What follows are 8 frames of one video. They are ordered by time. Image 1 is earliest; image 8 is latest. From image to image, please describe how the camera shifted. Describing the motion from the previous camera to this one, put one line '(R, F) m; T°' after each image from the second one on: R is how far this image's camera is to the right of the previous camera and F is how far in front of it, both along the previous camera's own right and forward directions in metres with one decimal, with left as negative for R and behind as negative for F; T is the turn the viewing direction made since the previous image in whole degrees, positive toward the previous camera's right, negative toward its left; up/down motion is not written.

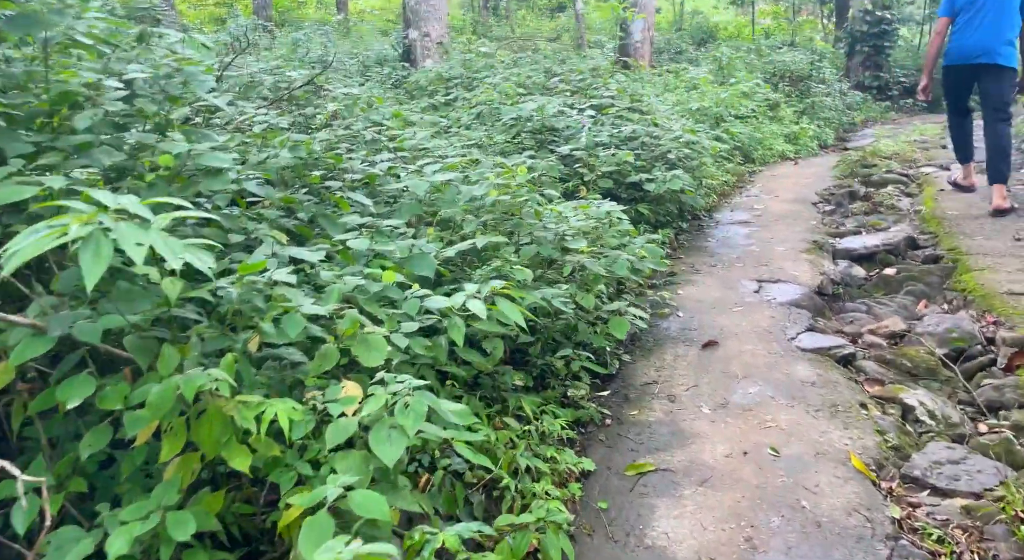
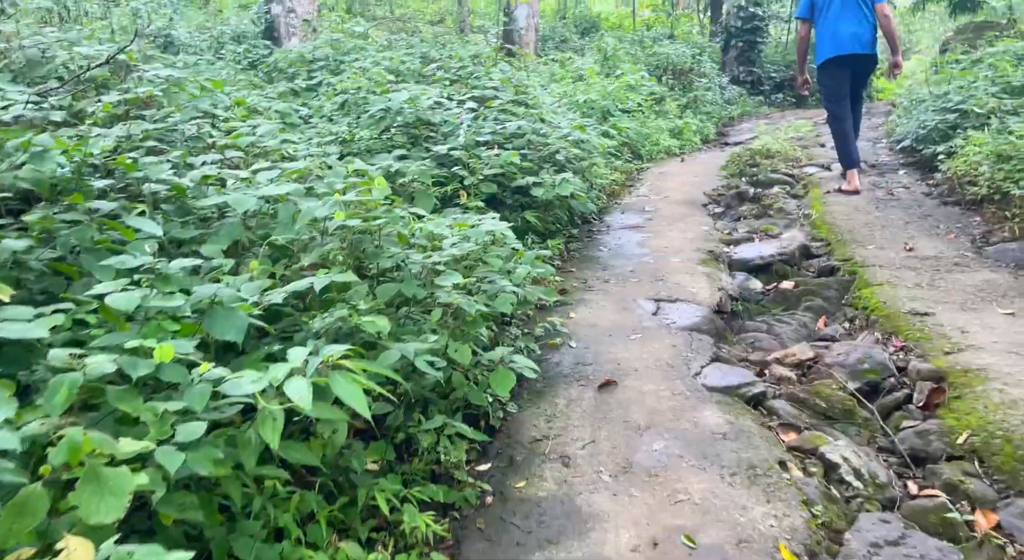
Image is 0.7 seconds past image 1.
(+0.1, +0.5) m; +9°
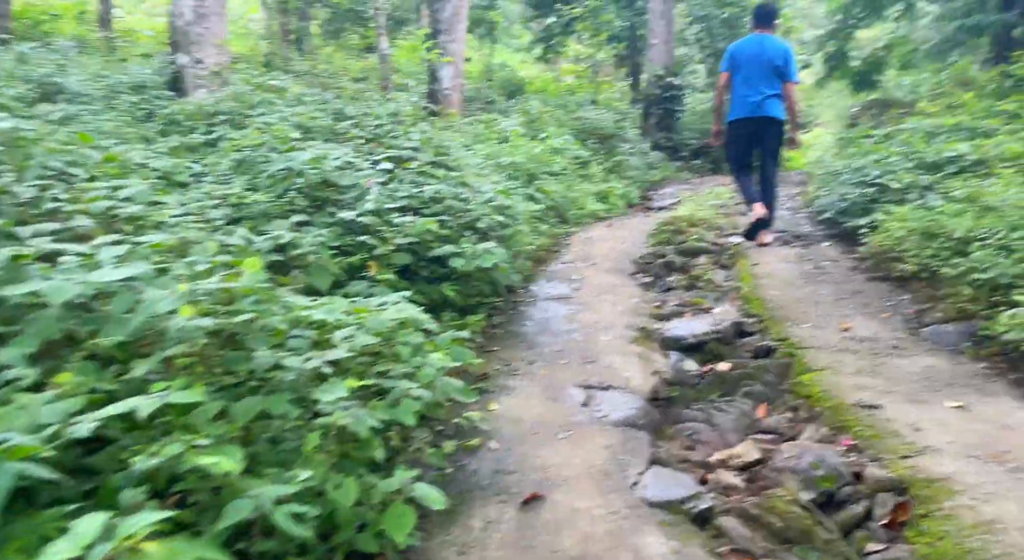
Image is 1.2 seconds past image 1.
(+0.1, +0.4) m; +6°
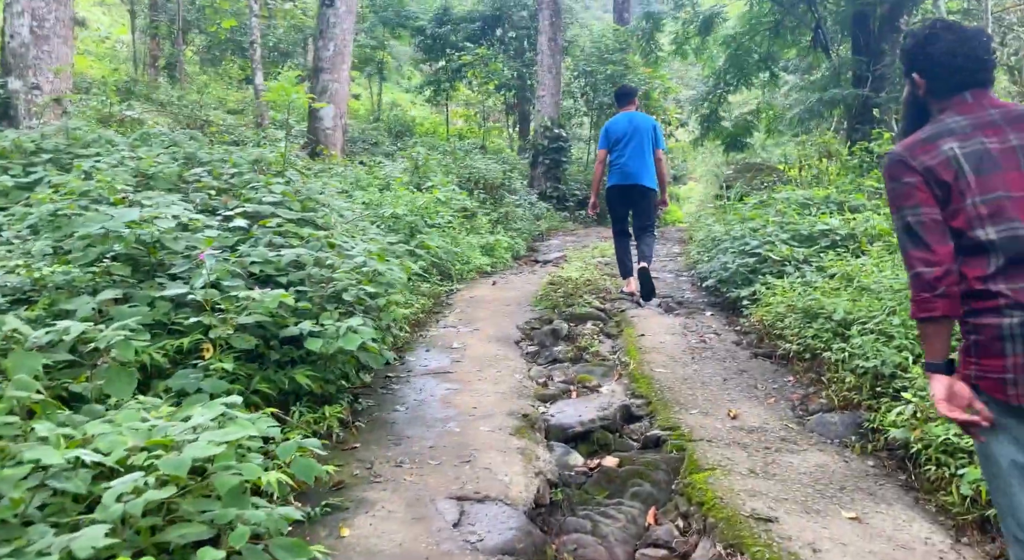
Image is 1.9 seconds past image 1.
(+0.1, +0.4) m; +9°
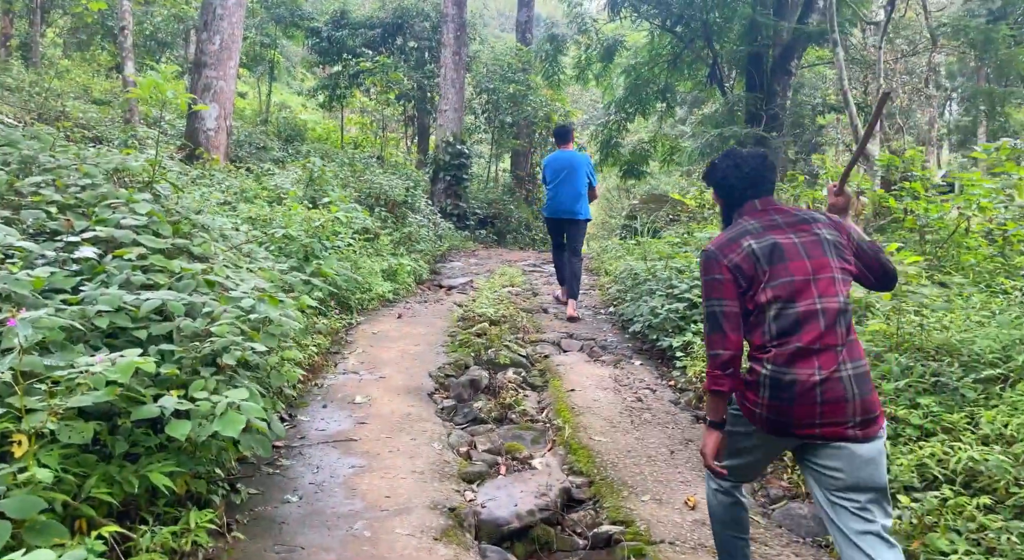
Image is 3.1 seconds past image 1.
(-0.2, +0.7) m; +9°
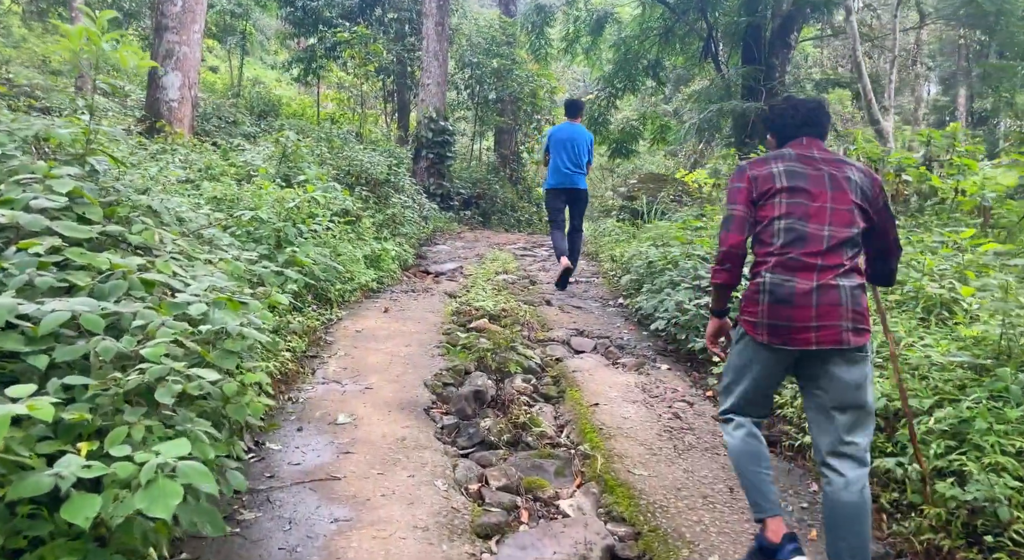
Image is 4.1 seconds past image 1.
(-0.2, +0.8) m; +2°
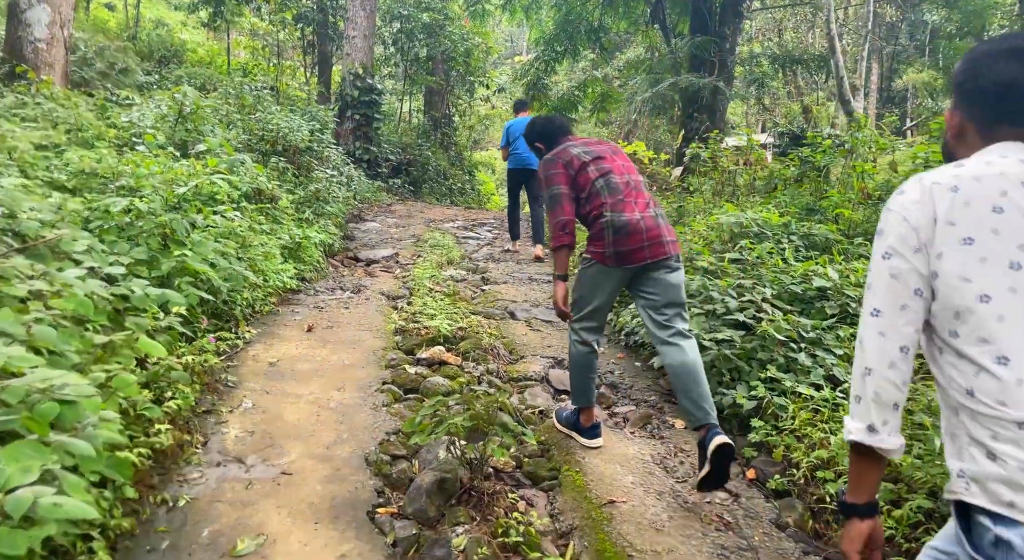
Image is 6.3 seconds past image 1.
(-0.3, +1.2) m; +6°
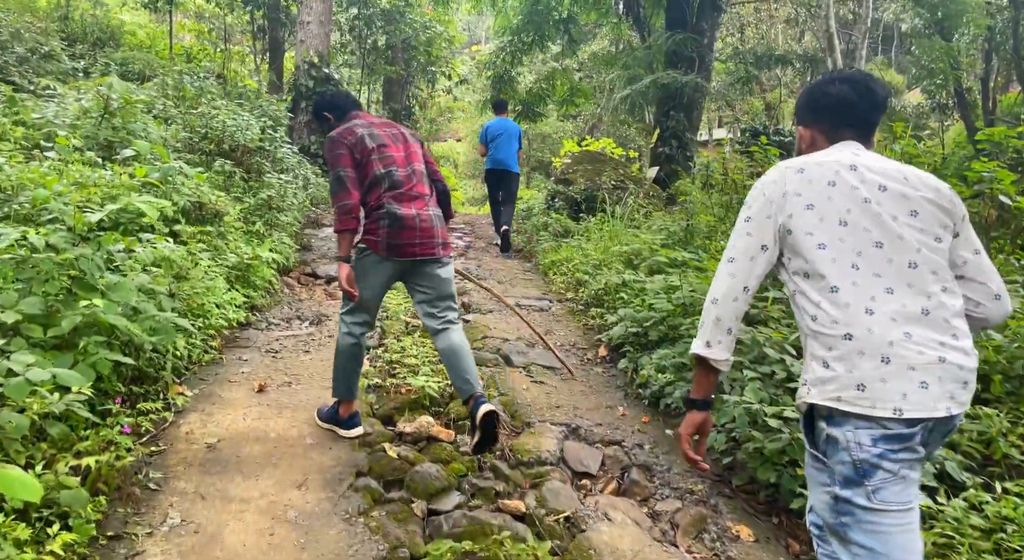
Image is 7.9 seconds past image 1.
(-0.3, +0.9) m; +4°
